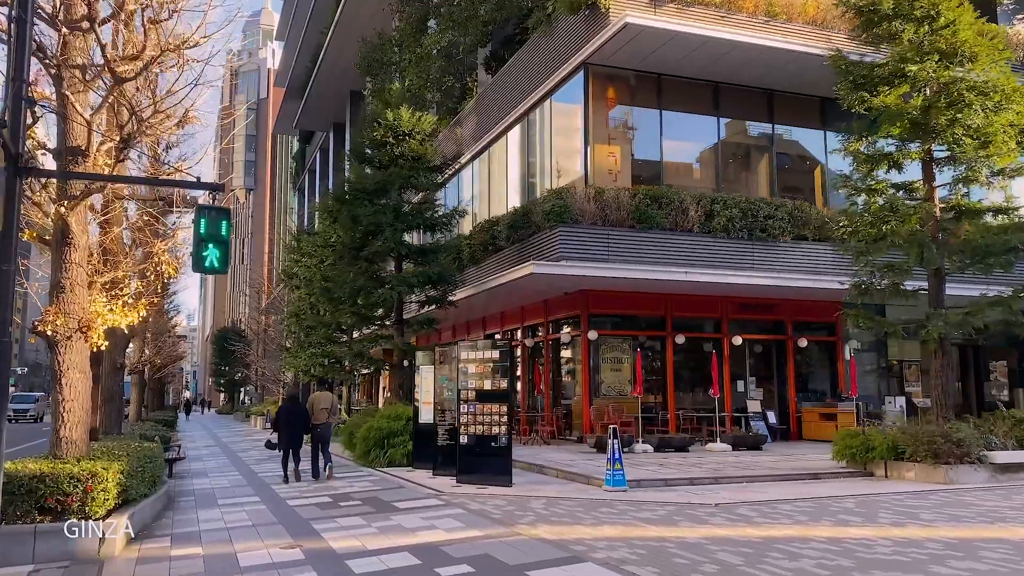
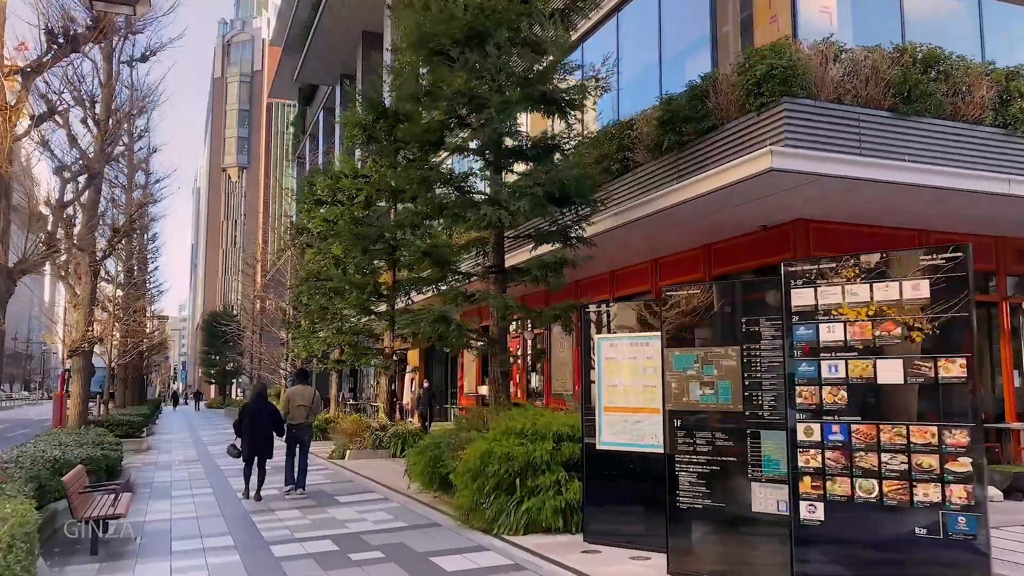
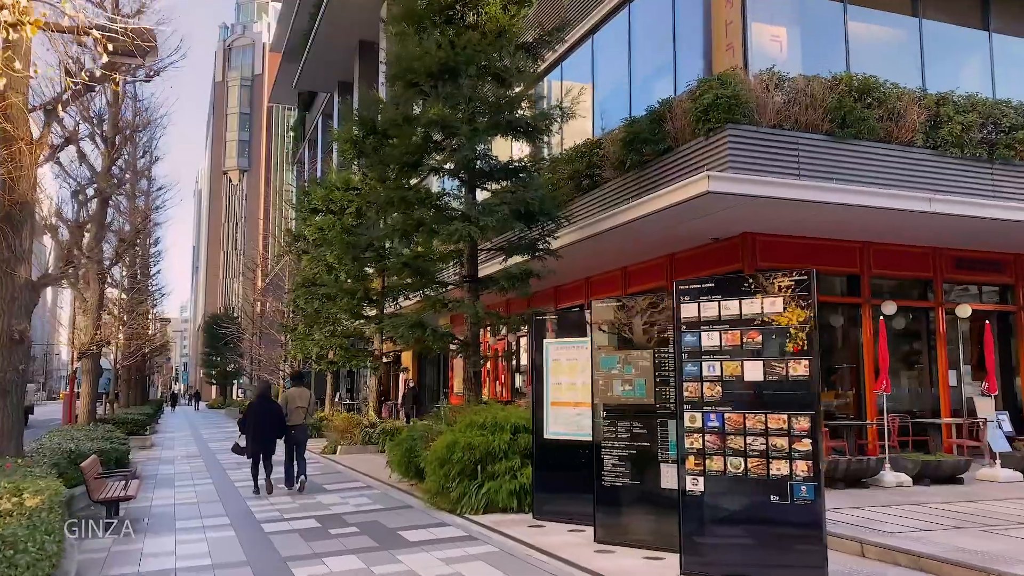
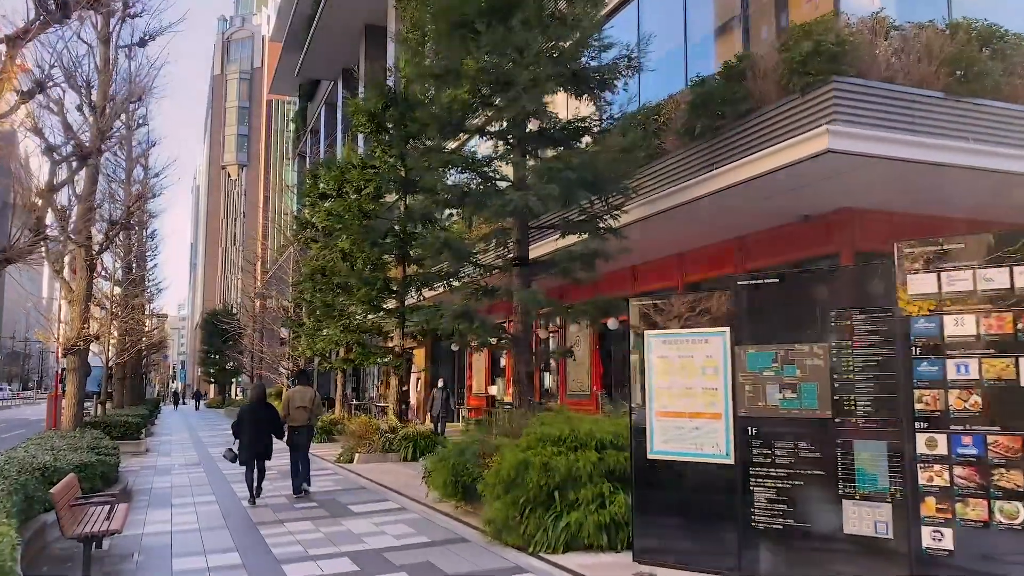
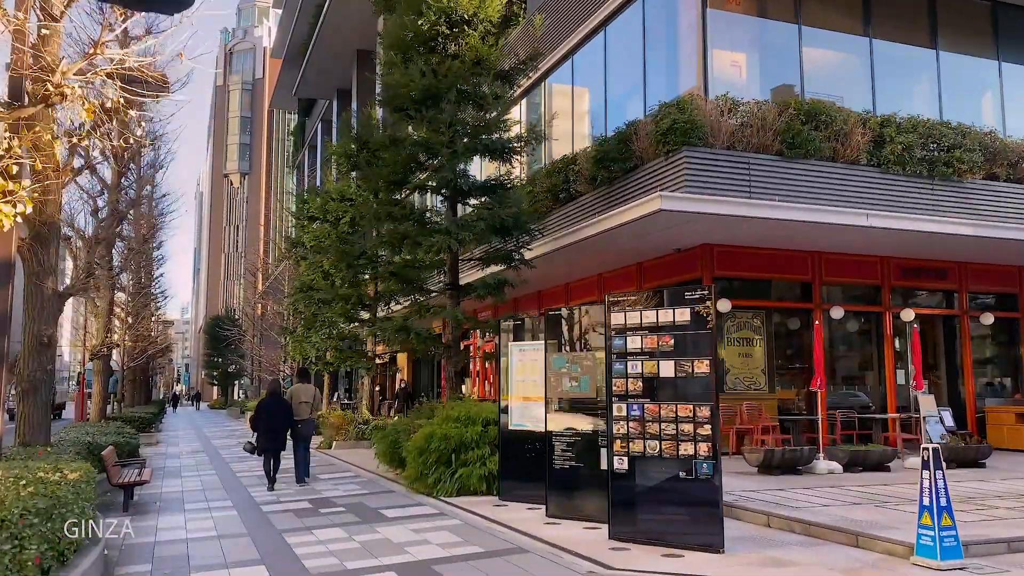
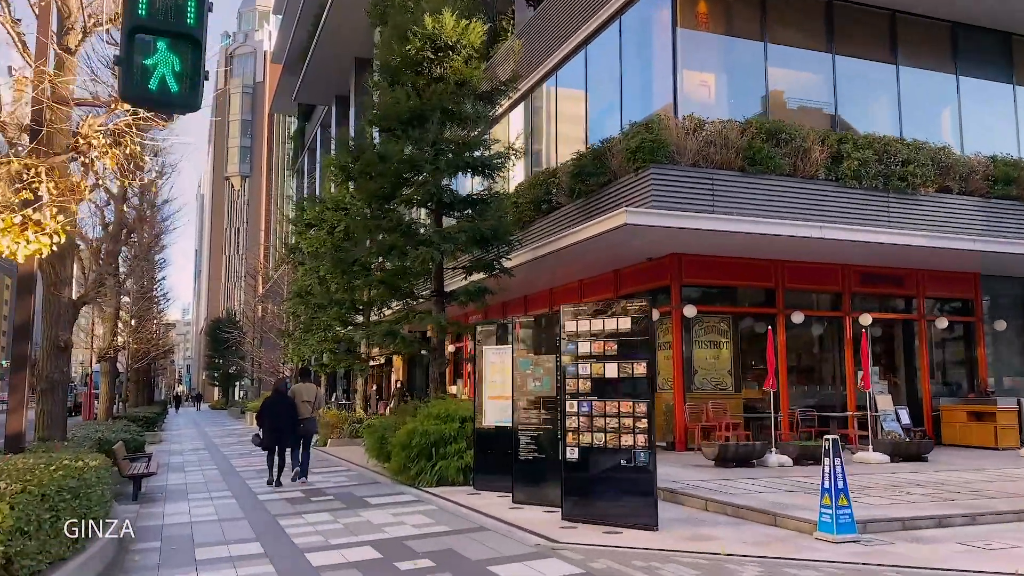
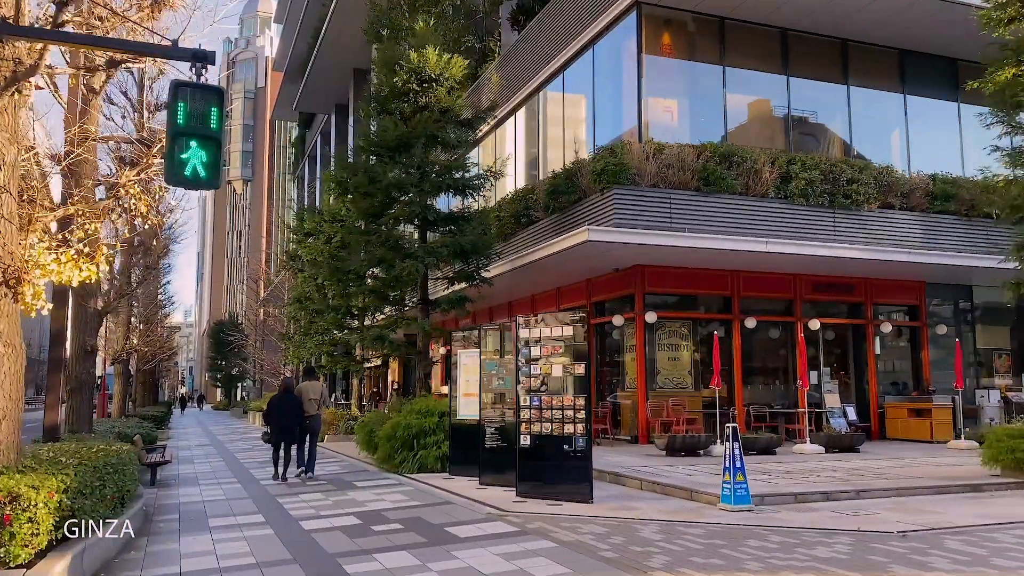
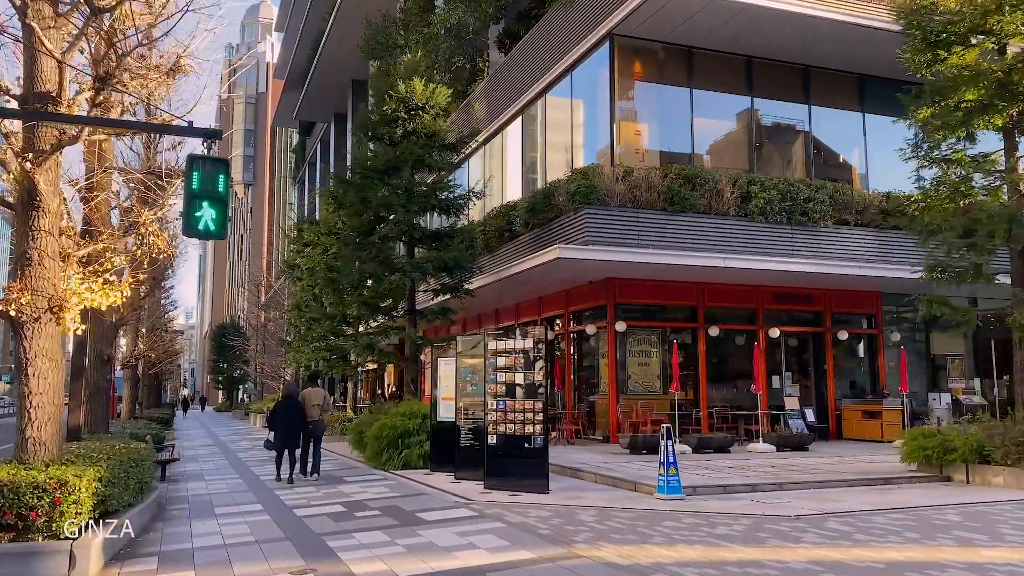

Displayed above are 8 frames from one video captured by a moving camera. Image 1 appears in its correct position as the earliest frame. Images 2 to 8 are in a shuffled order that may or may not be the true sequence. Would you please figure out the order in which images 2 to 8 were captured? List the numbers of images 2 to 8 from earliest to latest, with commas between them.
8, 7, 6, 5, 3, 2, 4
